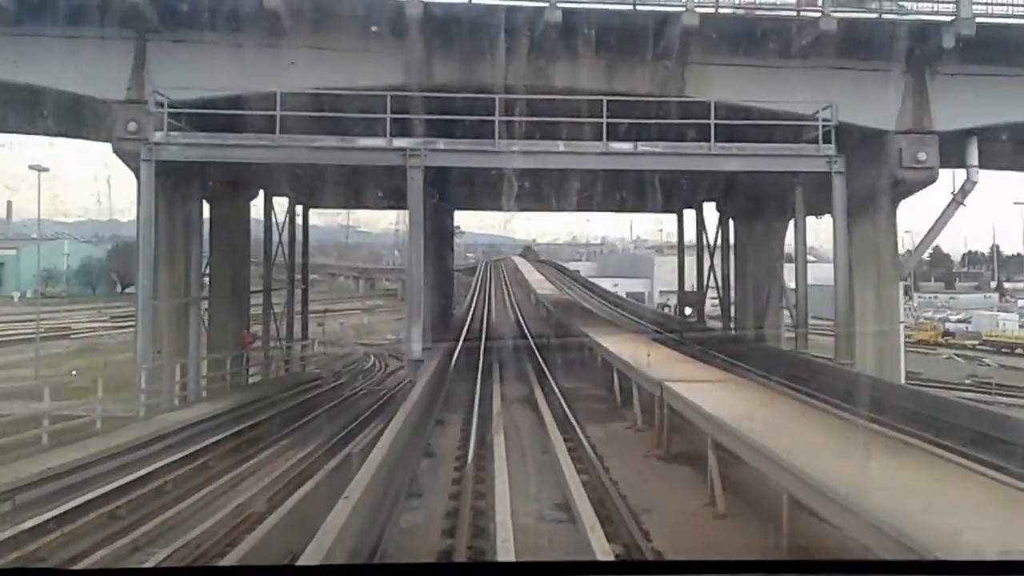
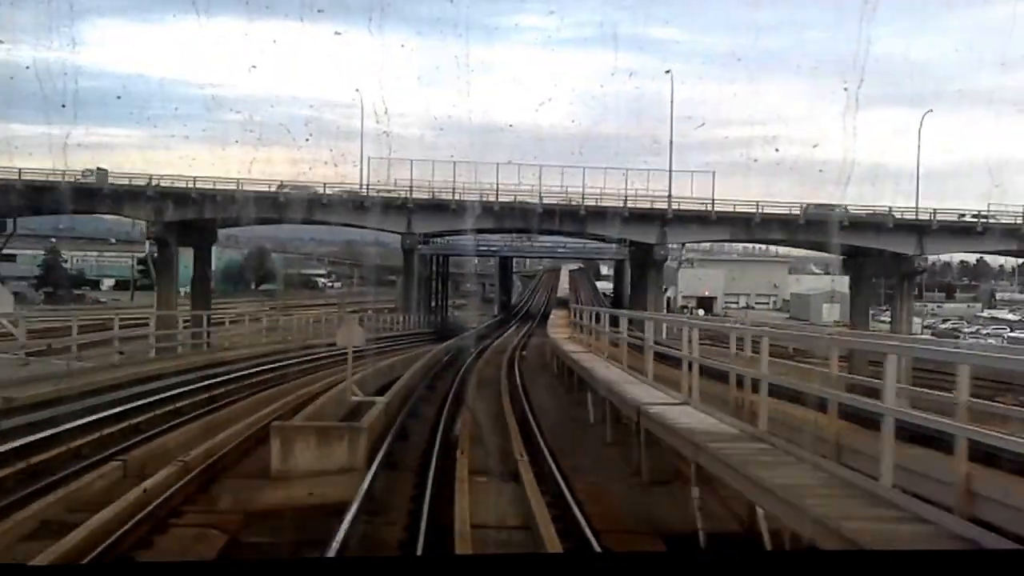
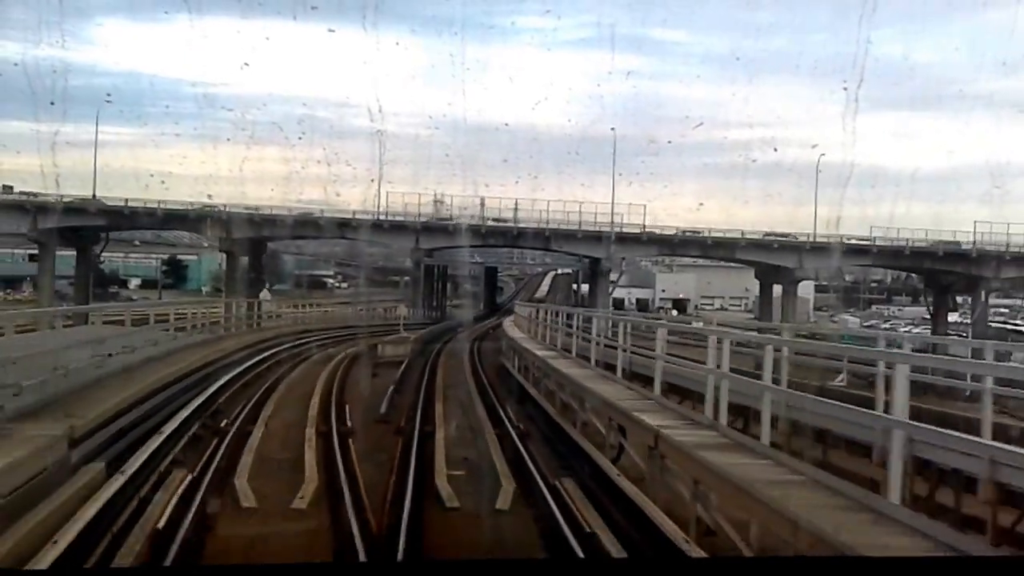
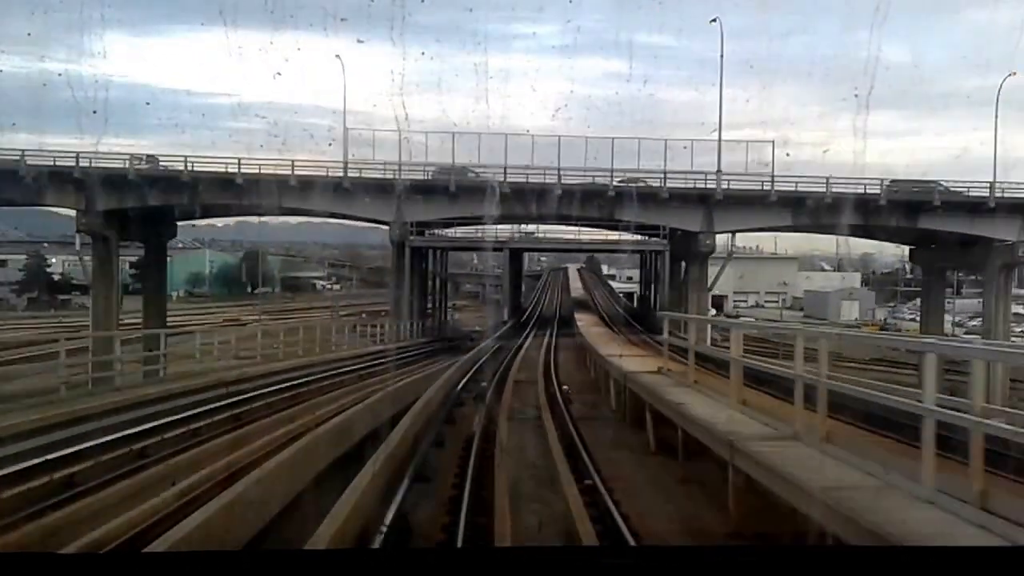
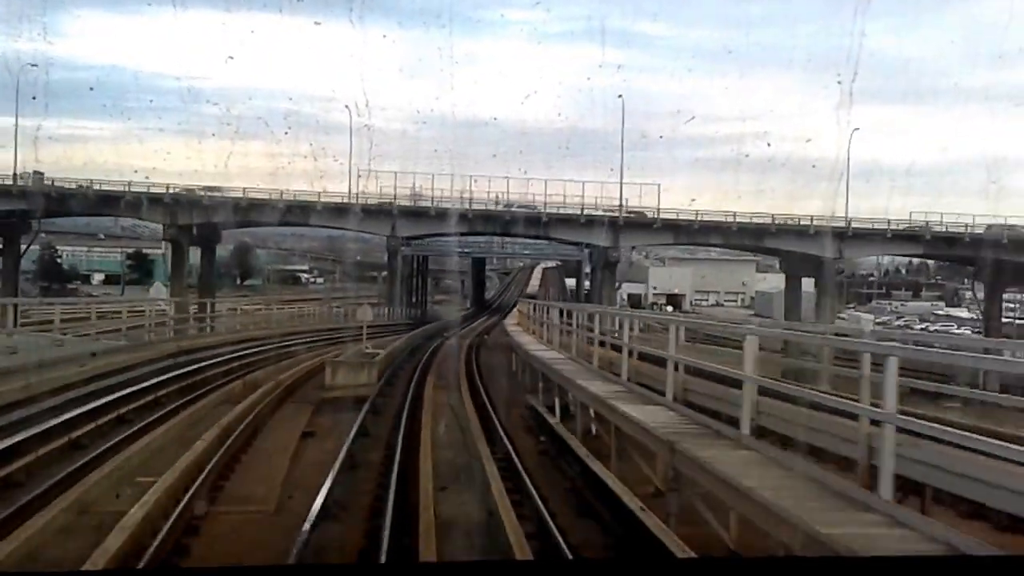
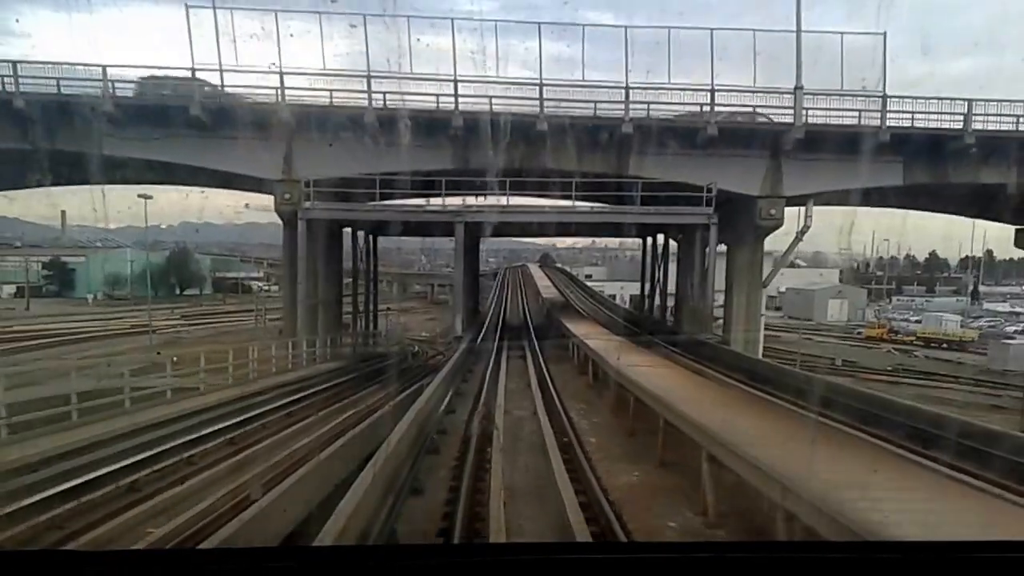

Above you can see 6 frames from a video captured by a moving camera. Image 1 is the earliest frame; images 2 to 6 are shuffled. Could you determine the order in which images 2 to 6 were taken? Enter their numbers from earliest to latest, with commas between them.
6, 4, 2, 5, 3
